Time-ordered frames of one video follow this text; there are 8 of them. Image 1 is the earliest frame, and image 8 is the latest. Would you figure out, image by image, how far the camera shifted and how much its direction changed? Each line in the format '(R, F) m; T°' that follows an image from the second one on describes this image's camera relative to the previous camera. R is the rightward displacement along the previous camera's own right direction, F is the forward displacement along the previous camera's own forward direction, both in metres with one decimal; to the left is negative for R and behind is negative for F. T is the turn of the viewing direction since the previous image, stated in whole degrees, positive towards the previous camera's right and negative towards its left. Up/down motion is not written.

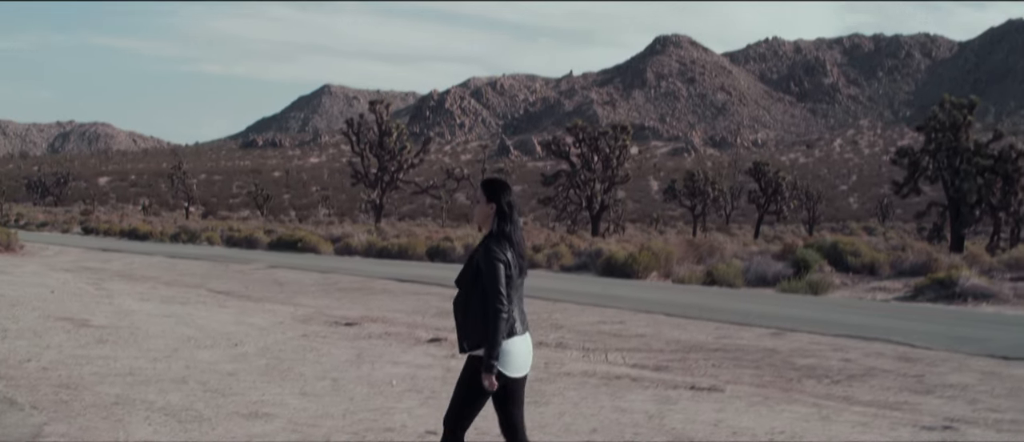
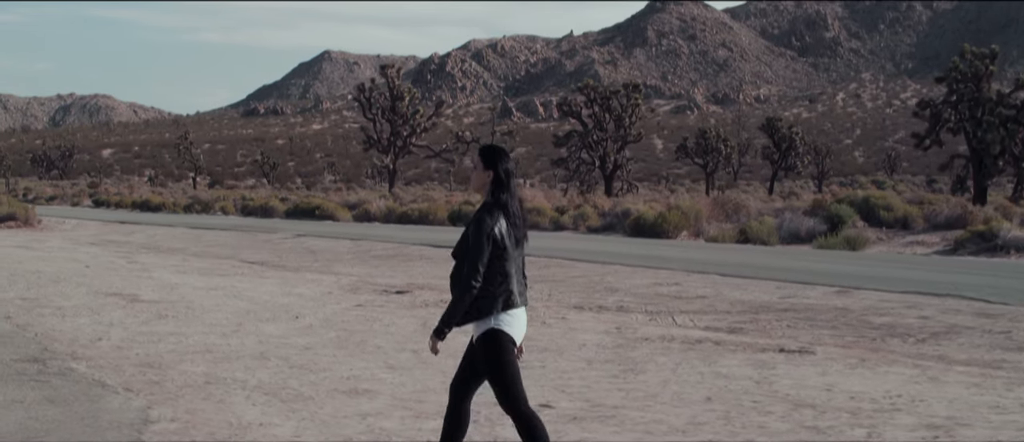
(-0.5, +0.3) m; 0°
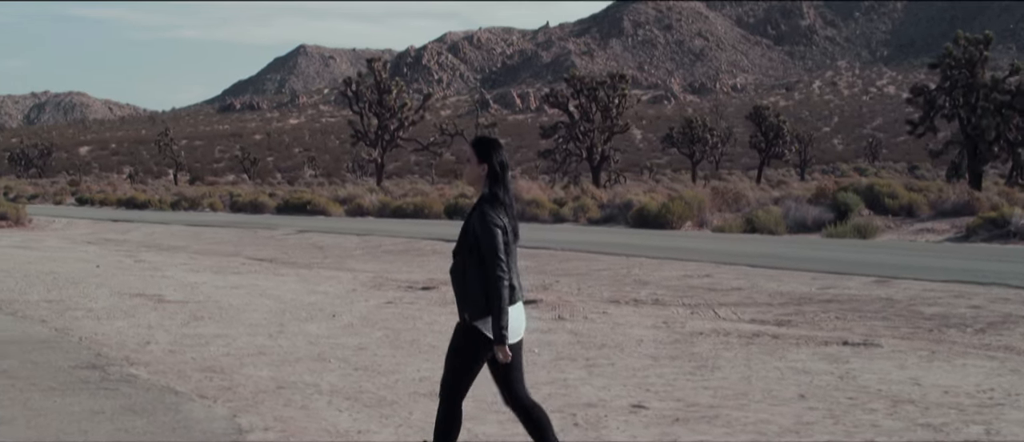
(-0.5, +0.3) m; +1°
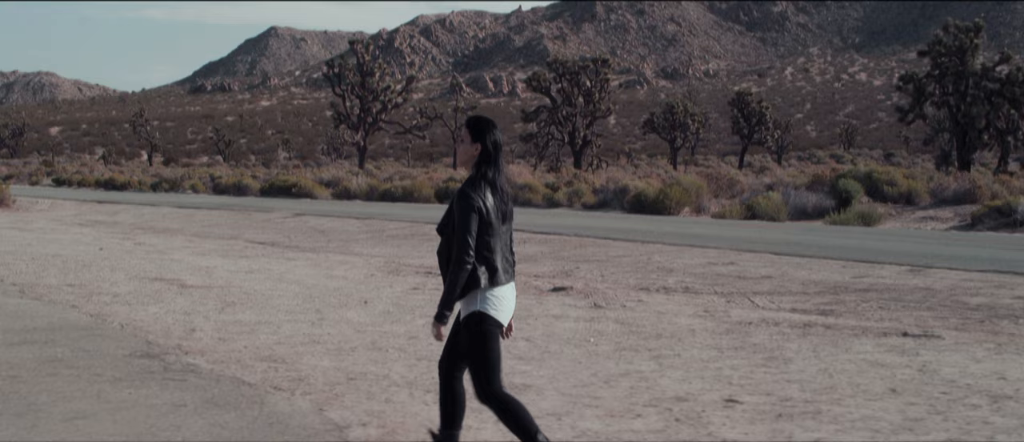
(-0.5, +0.3) m; +1°
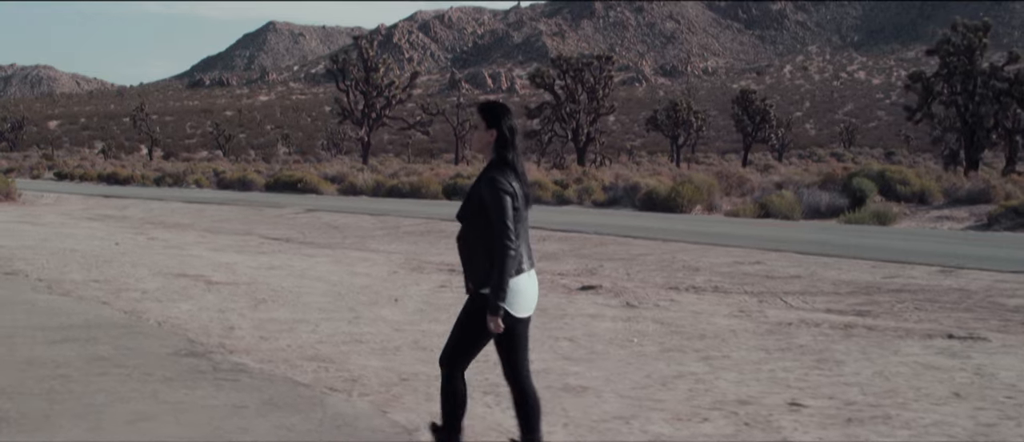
(-0.3, +0.1) m; 0°
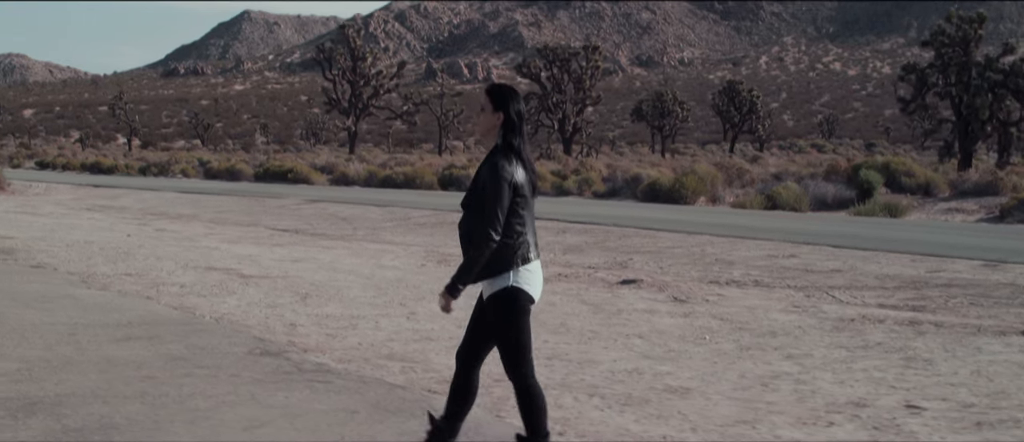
(-0.6, +0.3) m; +1°
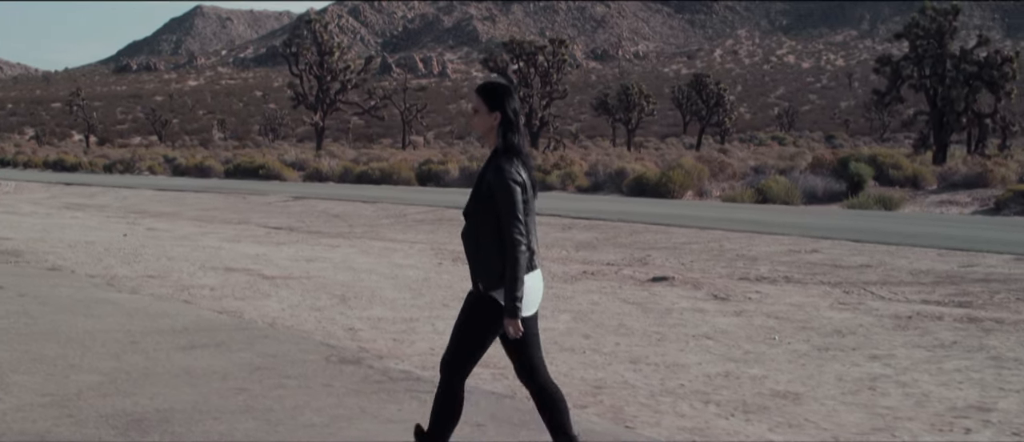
(-0.6, +0.3) m; +2°
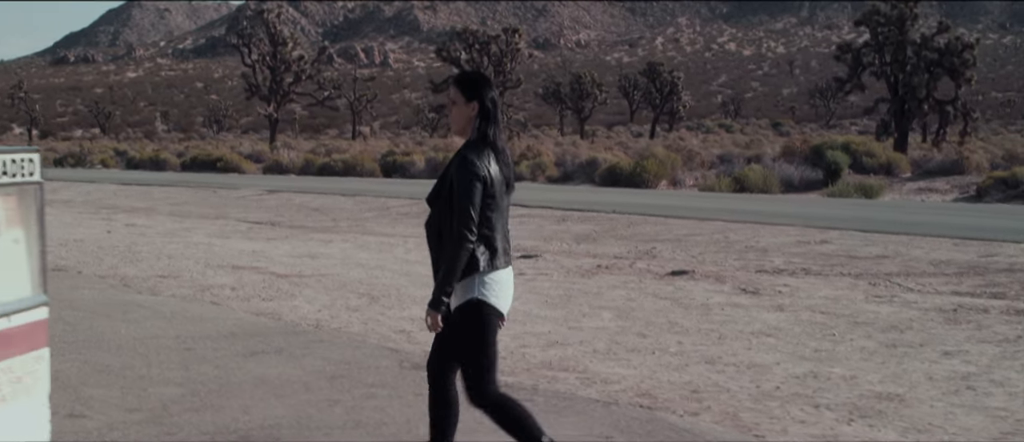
(-0.6, +0.3) m; +2°
